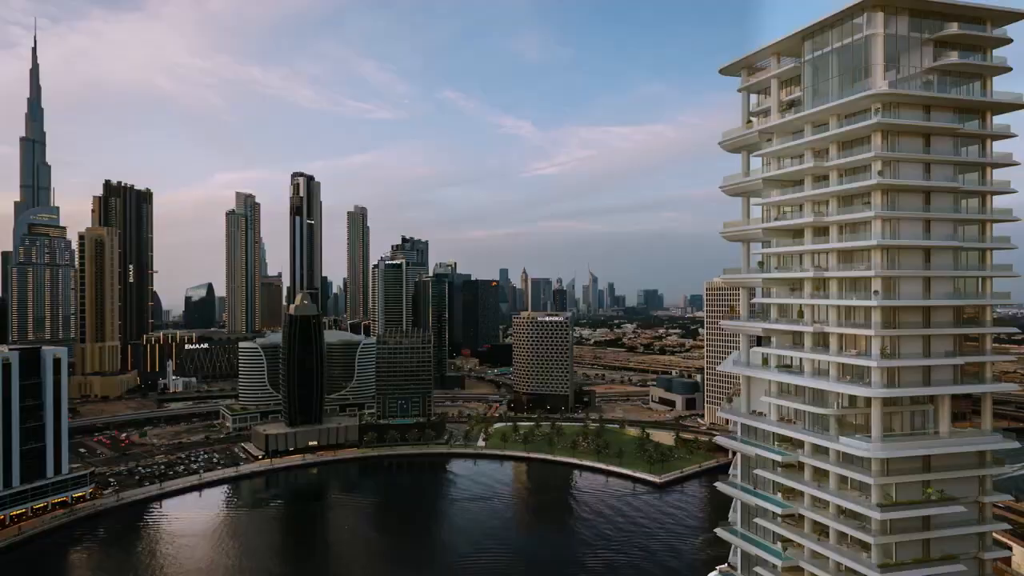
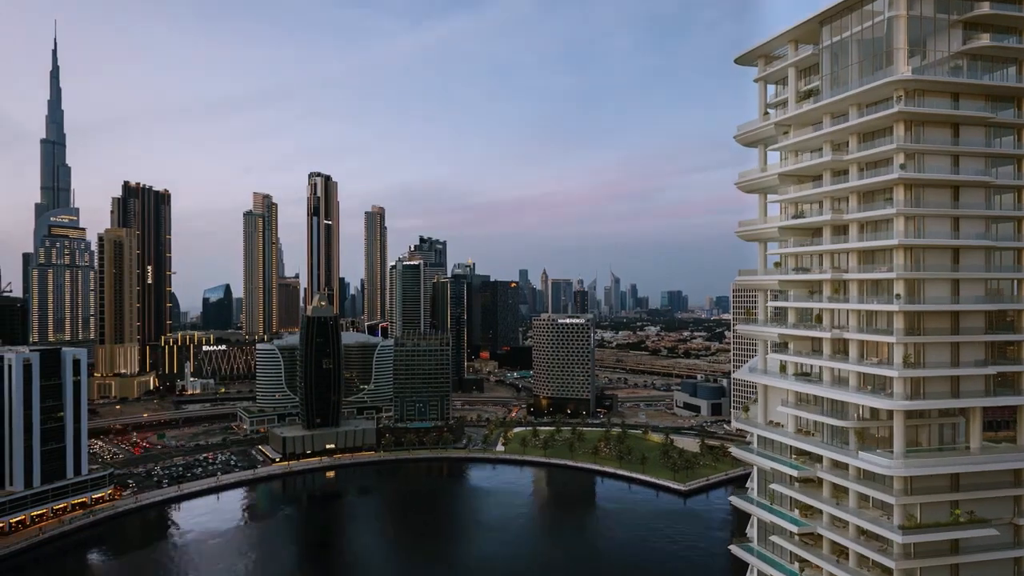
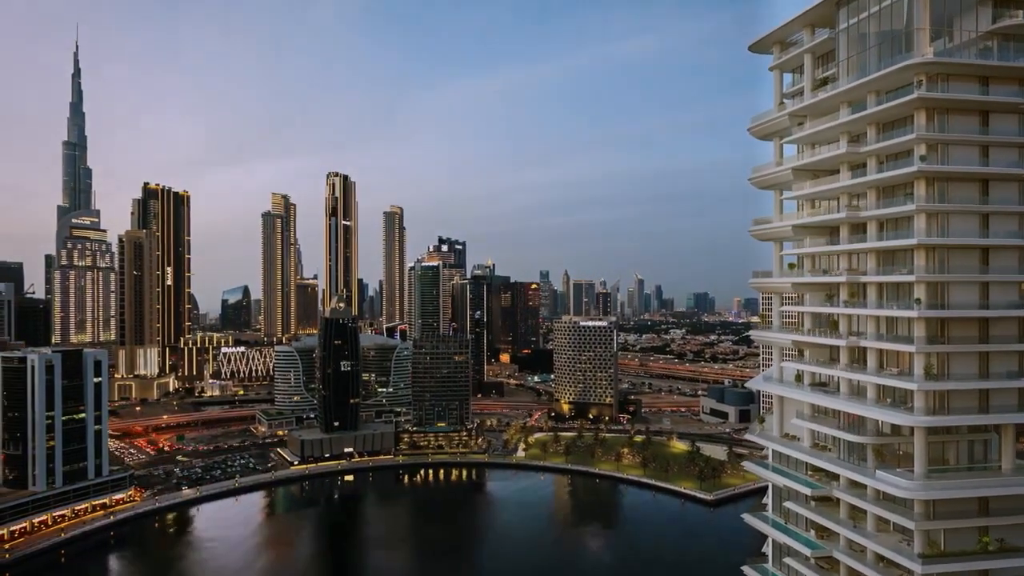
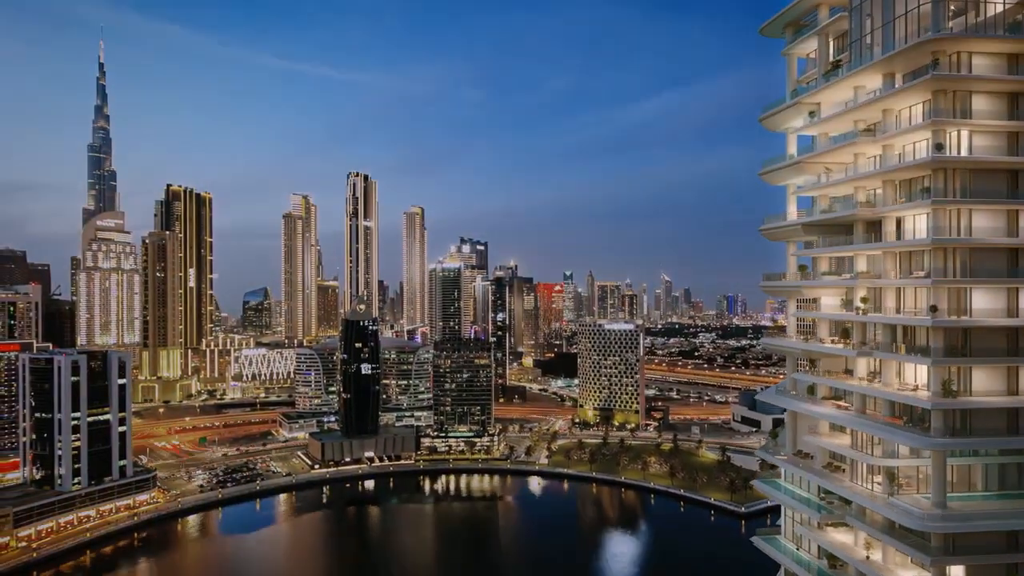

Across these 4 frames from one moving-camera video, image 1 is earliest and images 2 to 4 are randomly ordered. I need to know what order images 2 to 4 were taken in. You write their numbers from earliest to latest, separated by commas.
2, 3, 4
